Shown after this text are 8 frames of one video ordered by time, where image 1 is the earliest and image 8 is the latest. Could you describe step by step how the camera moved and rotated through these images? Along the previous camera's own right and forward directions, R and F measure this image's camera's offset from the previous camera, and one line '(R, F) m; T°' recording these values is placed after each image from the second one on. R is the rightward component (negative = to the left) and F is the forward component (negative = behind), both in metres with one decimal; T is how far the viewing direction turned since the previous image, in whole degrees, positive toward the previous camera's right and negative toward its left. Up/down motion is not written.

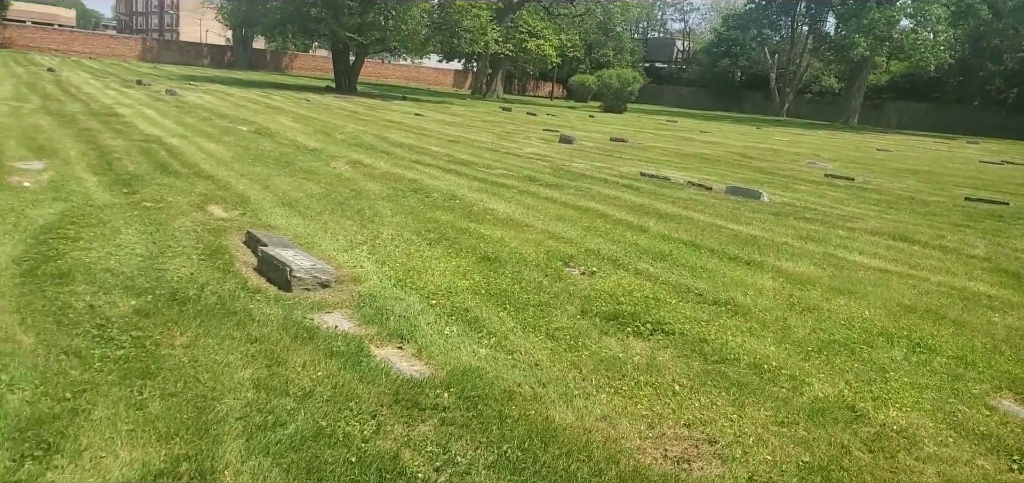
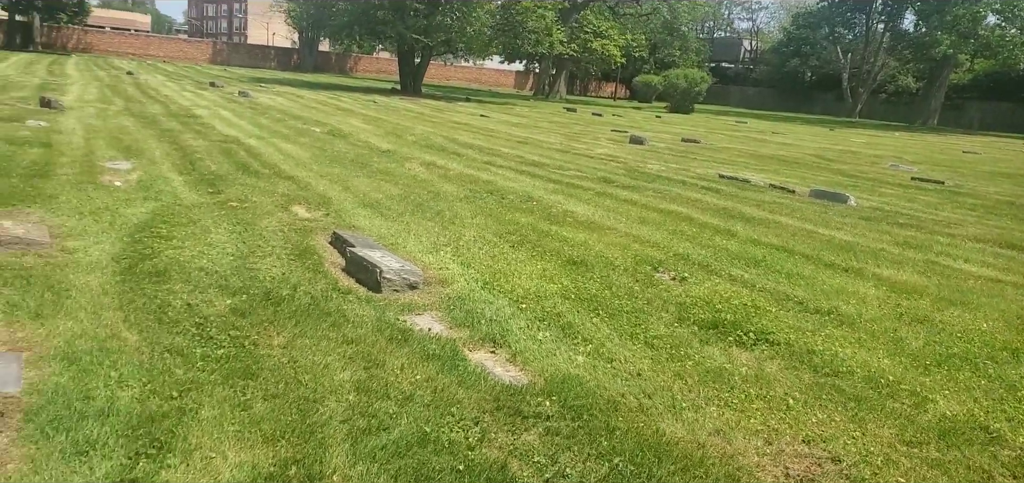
(-0.2, +0.1) m; -4°
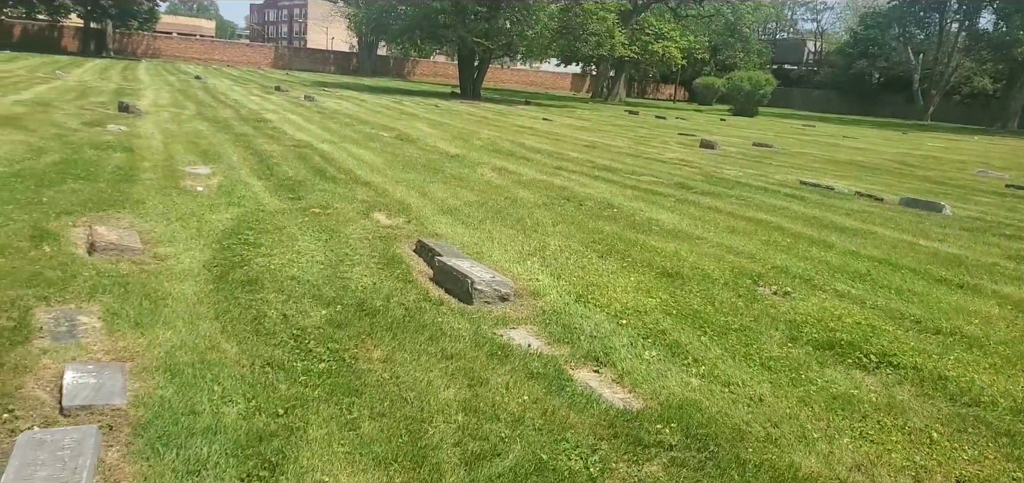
(-0.3, +0.2) m; -4°
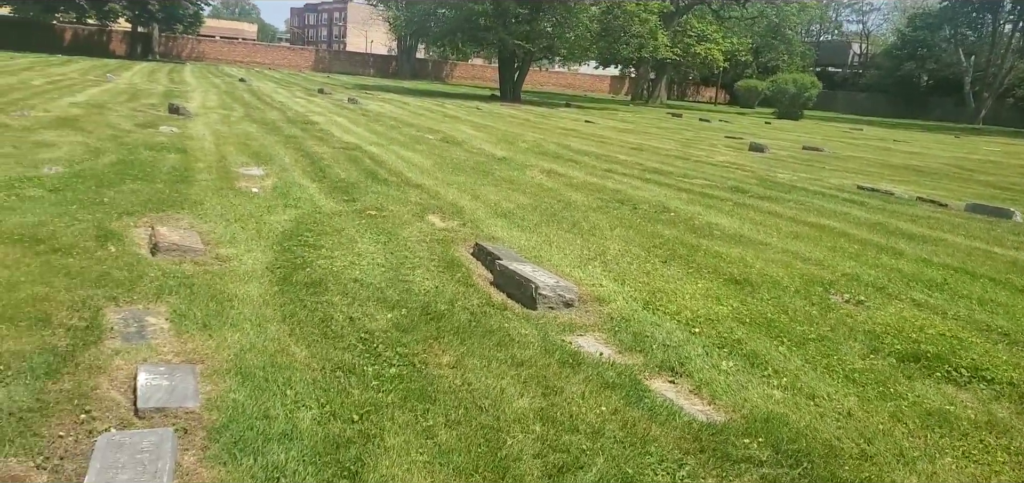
(-0.2, +0.1) m; -3°
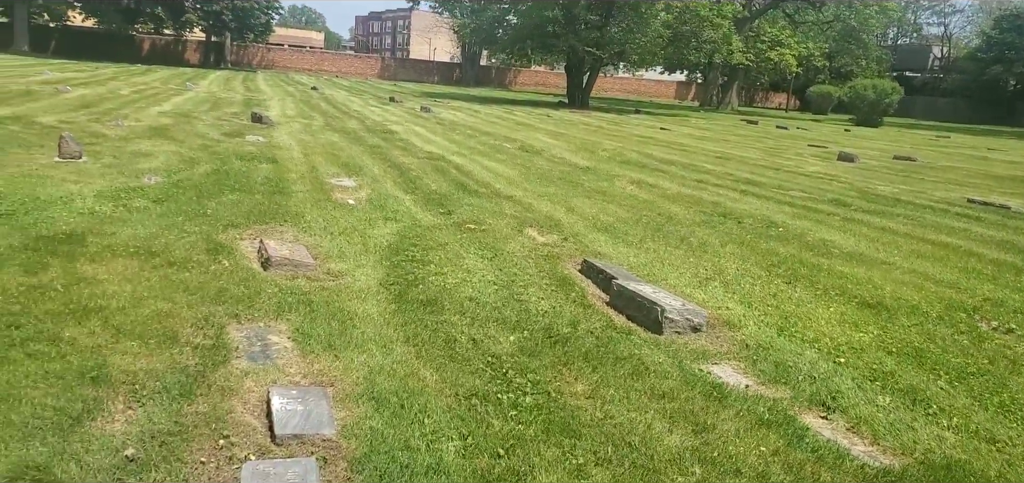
(-0.4, +0.2) m; -4°
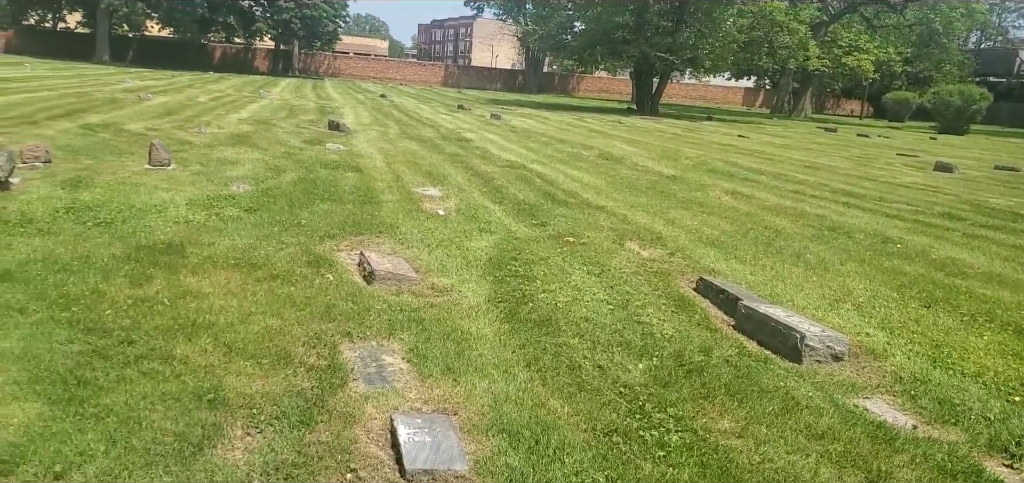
(-0.4, +0.3) m; -4°
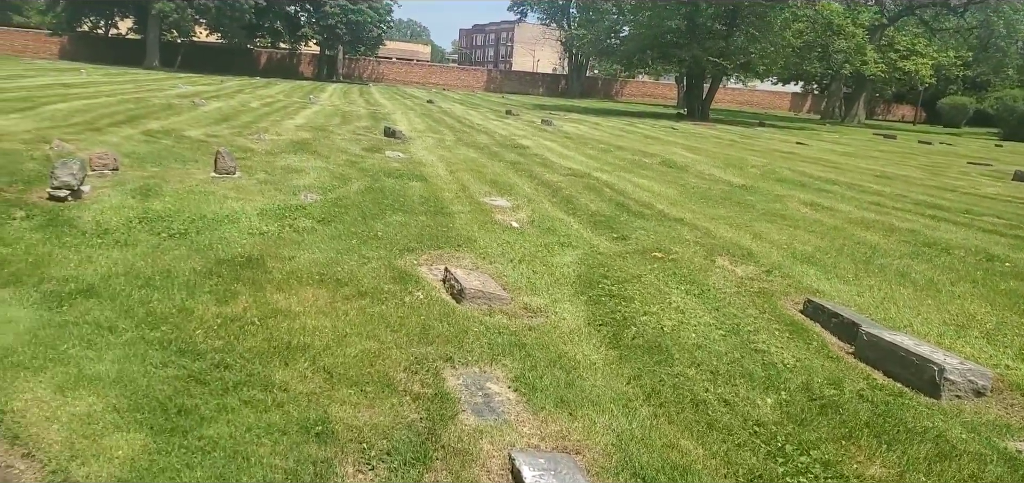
(-0.4, +0.2) m; -3°
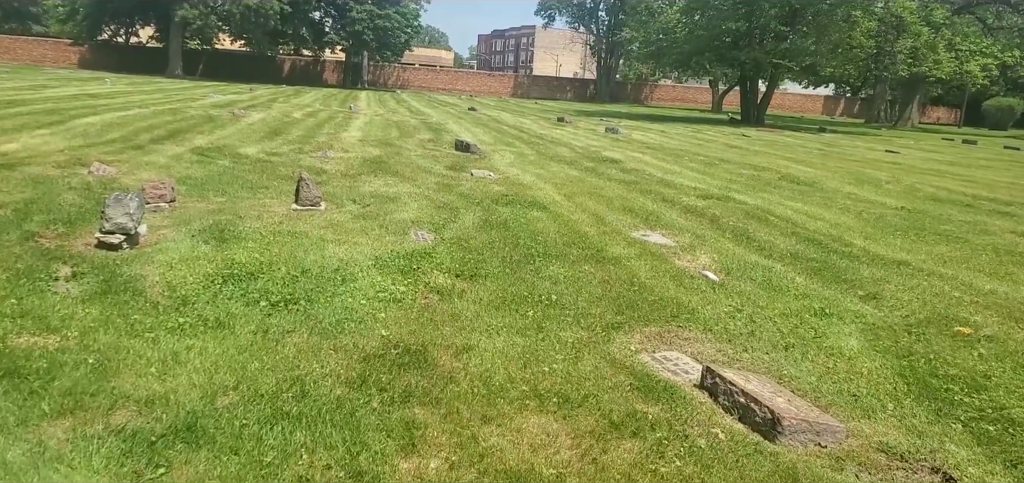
(-1.3, +1.8) m; -1°
